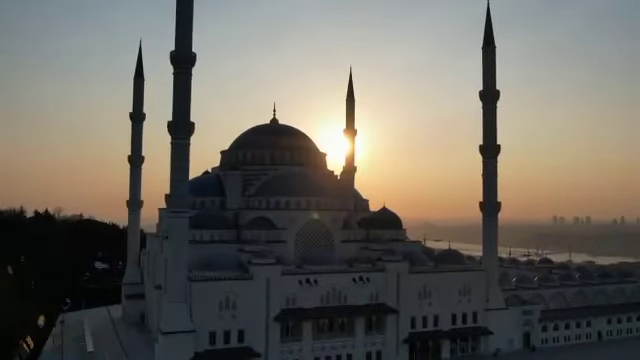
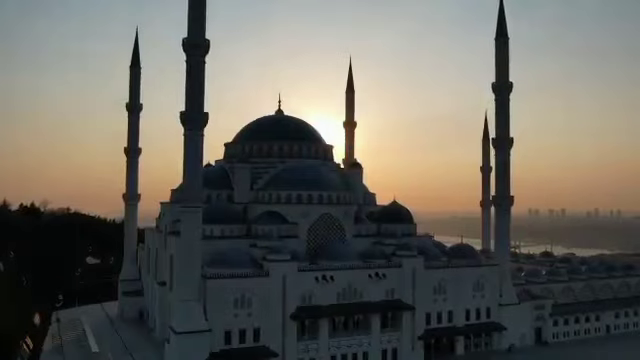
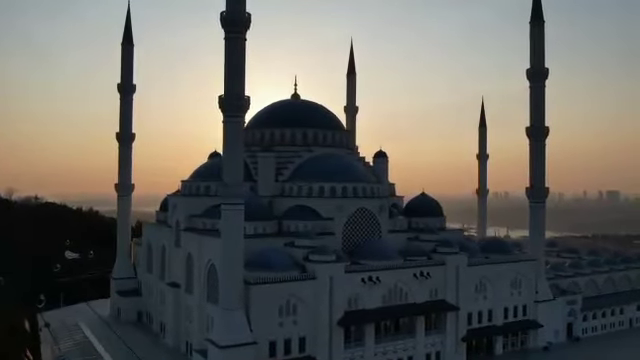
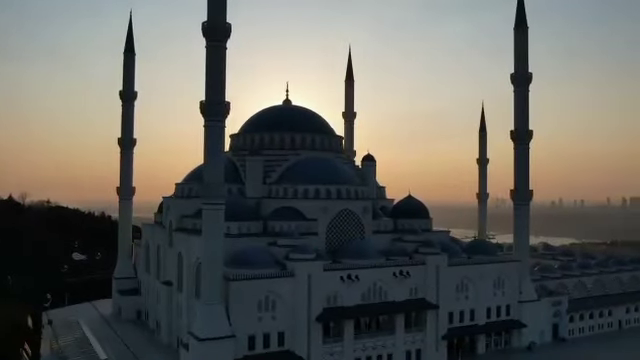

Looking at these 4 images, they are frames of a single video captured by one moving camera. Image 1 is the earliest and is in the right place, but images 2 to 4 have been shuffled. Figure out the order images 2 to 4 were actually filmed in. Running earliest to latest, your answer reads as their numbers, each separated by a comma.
2, 4, 3
